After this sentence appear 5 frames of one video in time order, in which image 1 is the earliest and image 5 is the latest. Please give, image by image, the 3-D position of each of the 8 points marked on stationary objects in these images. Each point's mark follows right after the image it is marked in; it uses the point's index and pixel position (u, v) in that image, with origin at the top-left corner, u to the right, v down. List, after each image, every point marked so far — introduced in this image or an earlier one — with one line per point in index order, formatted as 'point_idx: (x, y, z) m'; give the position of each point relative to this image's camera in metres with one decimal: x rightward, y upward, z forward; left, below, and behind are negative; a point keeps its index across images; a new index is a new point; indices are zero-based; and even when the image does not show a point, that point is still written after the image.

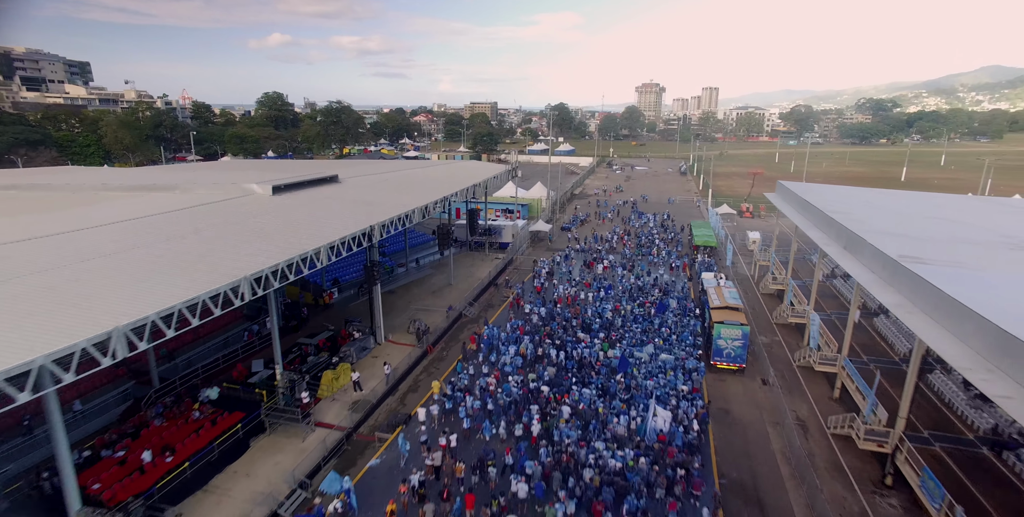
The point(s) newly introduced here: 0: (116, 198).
0: (-13.3, +2.0, +17.2) m
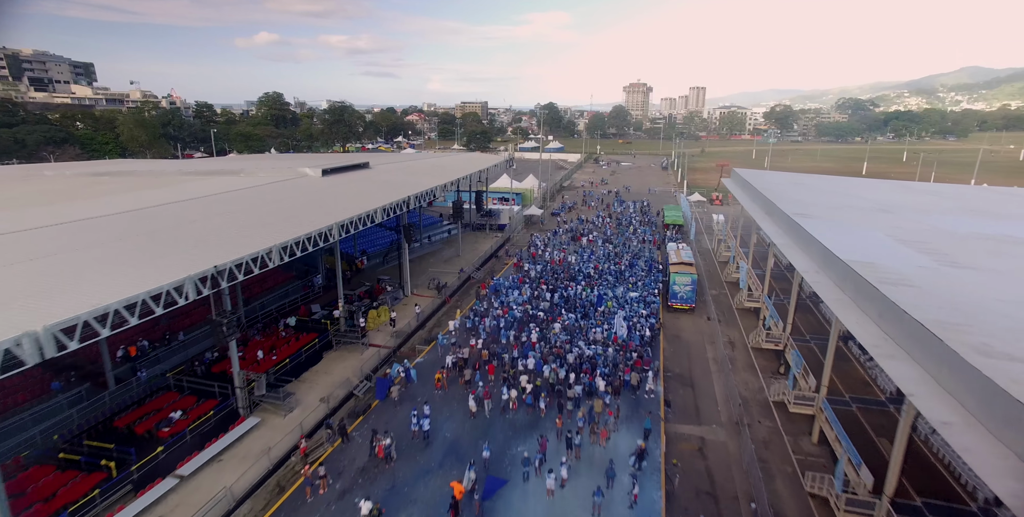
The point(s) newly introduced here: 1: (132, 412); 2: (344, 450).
0: (-13.3, +3.2, +21.4) m
1: (-8.7, -3.5, +11.7) m
2: (-3.7, -4.1, +11.1) m
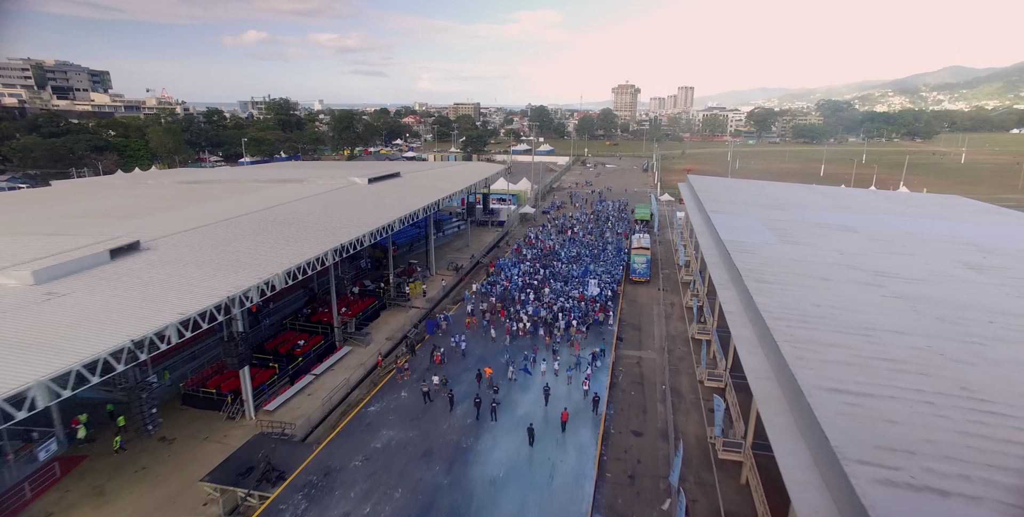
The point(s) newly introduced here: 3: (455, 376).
0: (-13.3, +3.9, +28.0) m
1: (-8.5, -2.9, +18.4) m
2: (-3.5, -3.5, +17.8) m
3: (-1.8, -3.7, +16.5) m
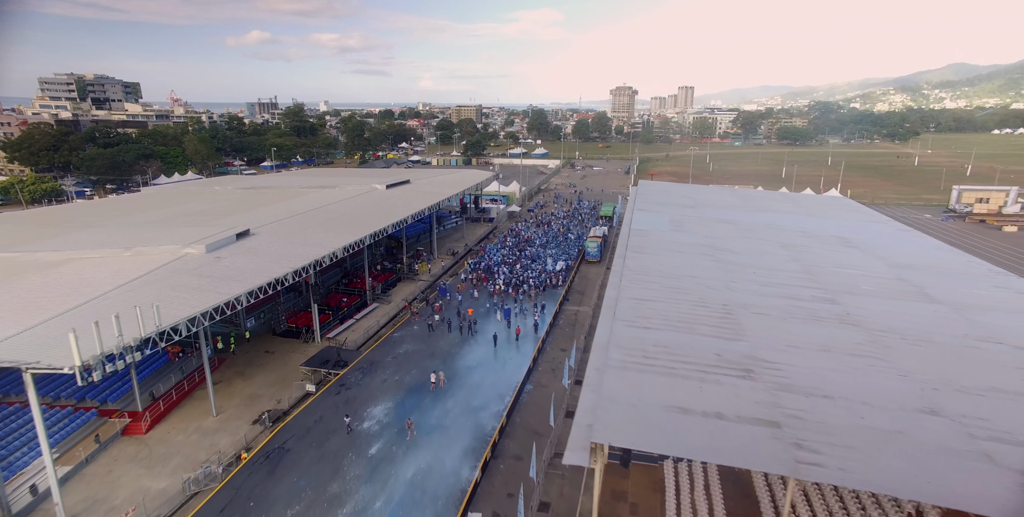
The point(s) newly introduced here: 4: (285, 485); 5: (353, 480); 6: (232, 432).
0: (-14.4, +4.7, +36.5) m
1: (-9.8, -2.1, +26.9) m
2: (-4.7, -2.6, +26.3) m
3: (-3.0, -2.9, +25.0) m
4: (-6.2, -6.1, +13.9) m
5: (-4.4, -6.1, +14.0) m
6: (-8.9, -5.5, +16.4) m
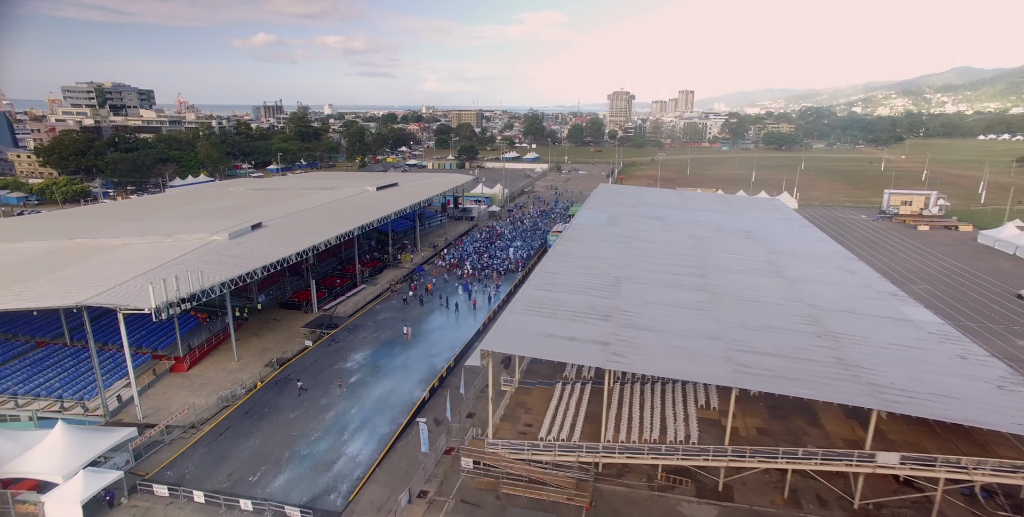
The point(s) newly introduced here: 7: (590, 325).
0: (-16.6, +5.4, +42.2) m
1: (-12.0, -1.4, +32.6) m
2: (-6.9, -2.0, +32.0) m
3: (-5.3, -2.2, +30.6) m
4: (-8.5, -5.4, +19.6) m
5: (-6.7, -5.3, +19.7) m
6: (-11.3, -4.8, +22.1) m
7: (+2.6, -2.2, +17.1) m
